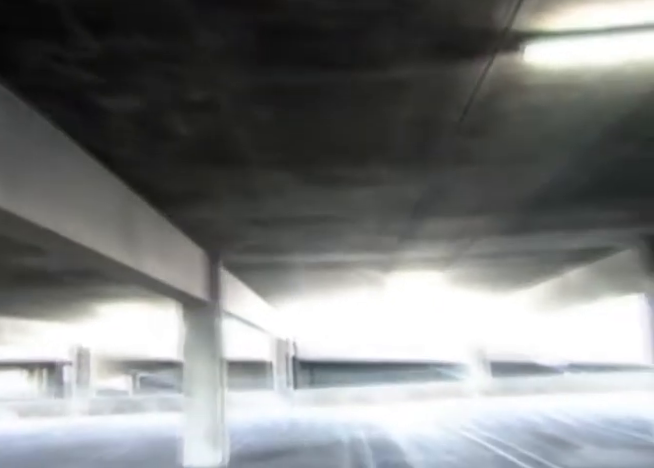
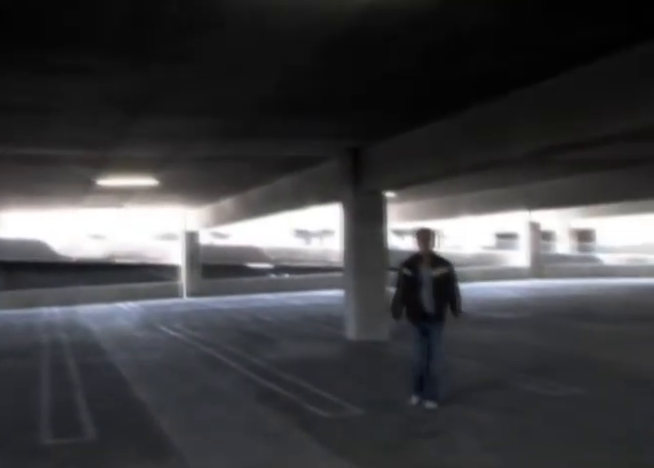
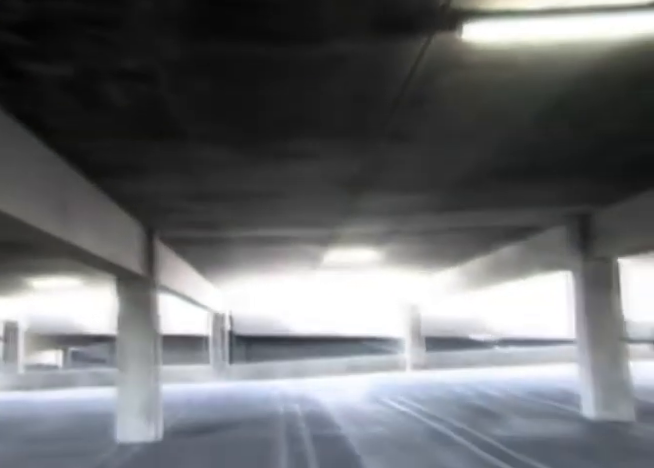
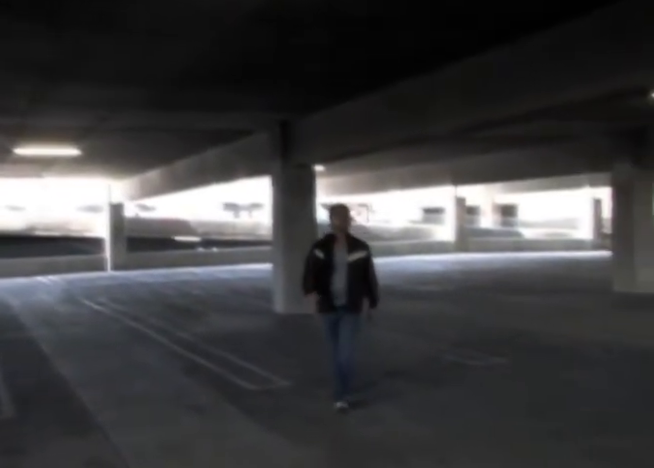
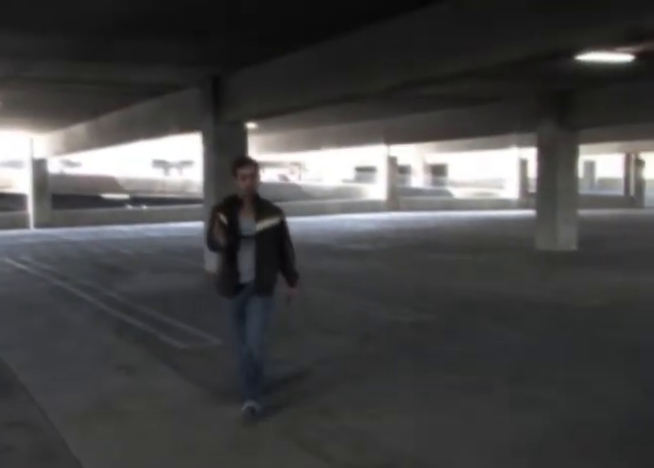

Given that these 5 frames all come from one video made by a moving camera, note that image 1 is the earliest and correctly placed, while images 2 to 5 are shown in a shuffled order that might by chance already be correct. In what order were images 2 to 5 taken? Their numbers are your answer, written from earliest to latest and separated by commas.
3, 2, 4, 5
